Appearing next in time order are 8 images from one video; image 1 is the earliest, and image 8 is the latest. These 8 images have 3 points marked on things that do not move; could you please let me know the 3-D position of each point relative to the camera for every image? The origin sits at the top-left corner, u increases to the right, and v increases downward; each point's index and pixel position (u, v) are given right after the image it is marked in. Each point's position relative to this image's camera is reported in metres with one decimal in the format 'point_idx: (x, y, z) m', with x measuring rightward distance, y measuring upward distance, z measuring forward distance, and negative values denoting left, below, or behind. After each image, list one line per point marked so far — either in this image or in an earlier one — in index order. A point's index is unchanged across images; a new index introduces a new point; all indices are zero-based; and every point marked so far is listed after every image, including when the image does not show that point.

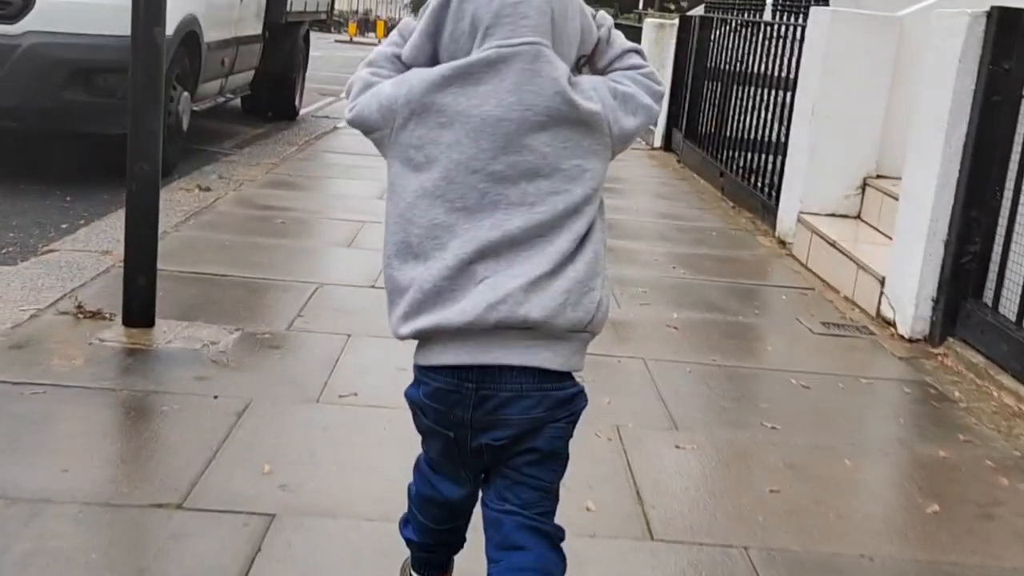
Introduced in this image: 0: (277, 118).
0: (-3.1, +2.3, +14.8) m
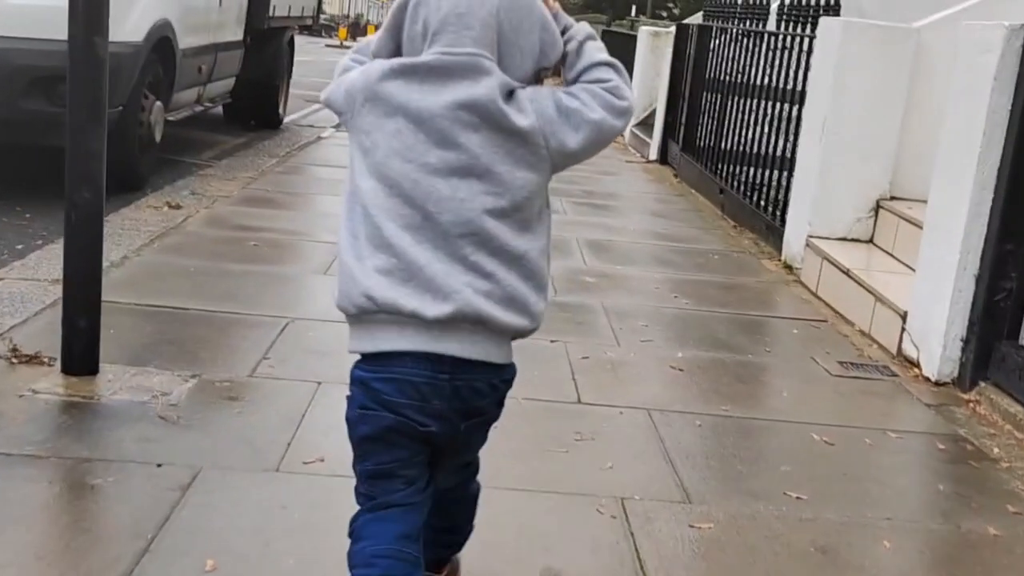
0: (-3.3, +2.1, +14.3) m
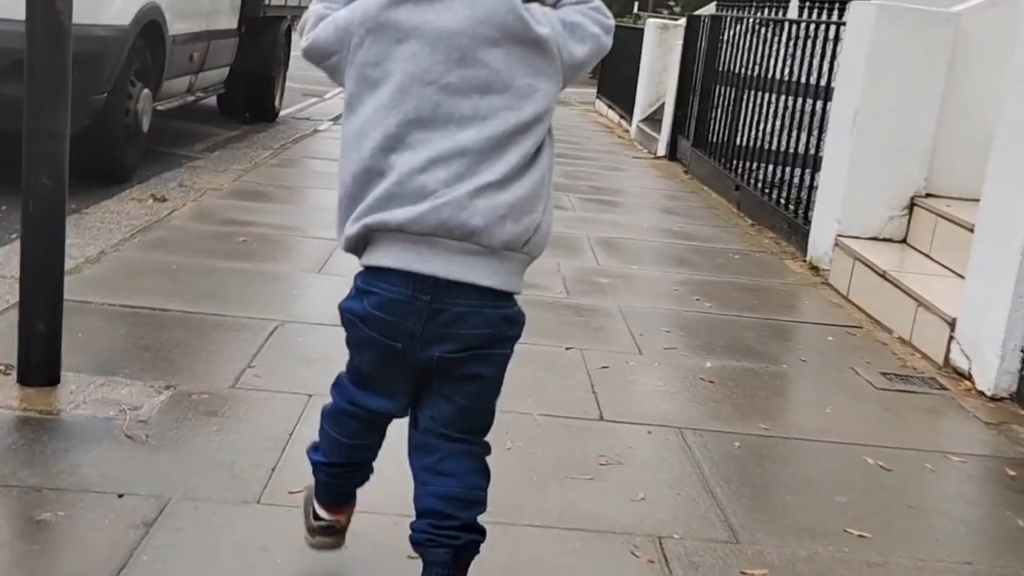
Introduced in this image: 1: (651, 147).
0: (-3.2, +2.1, +13.8) m
1: (+1.7, +1.7, +13.7) m
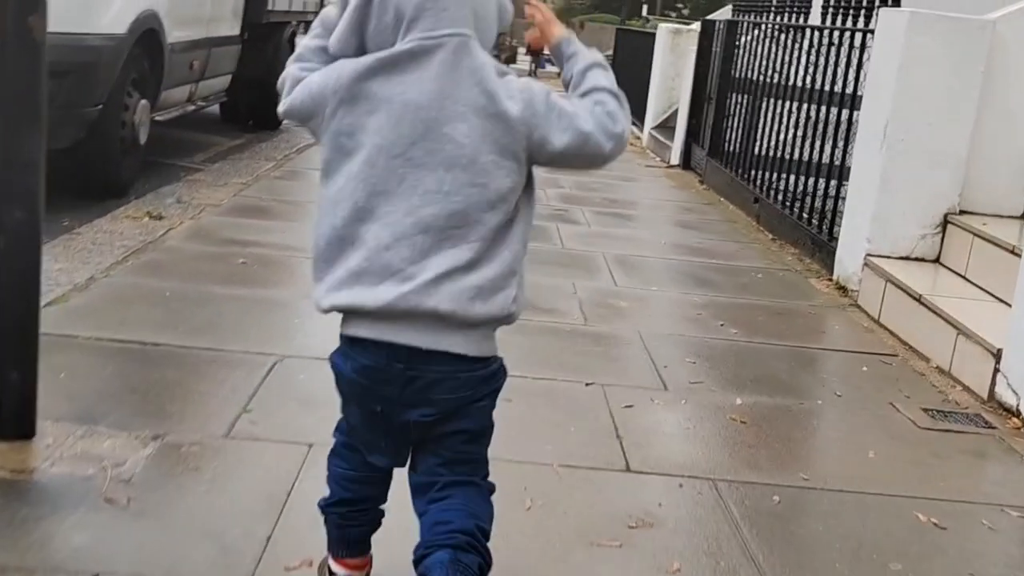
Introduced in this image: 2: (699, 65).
0: (-3.1, +2.0, +13.5) m
1: (+1.8, +1.6, +13.3) m
2: (+2.1, +2.5, +12.2) m
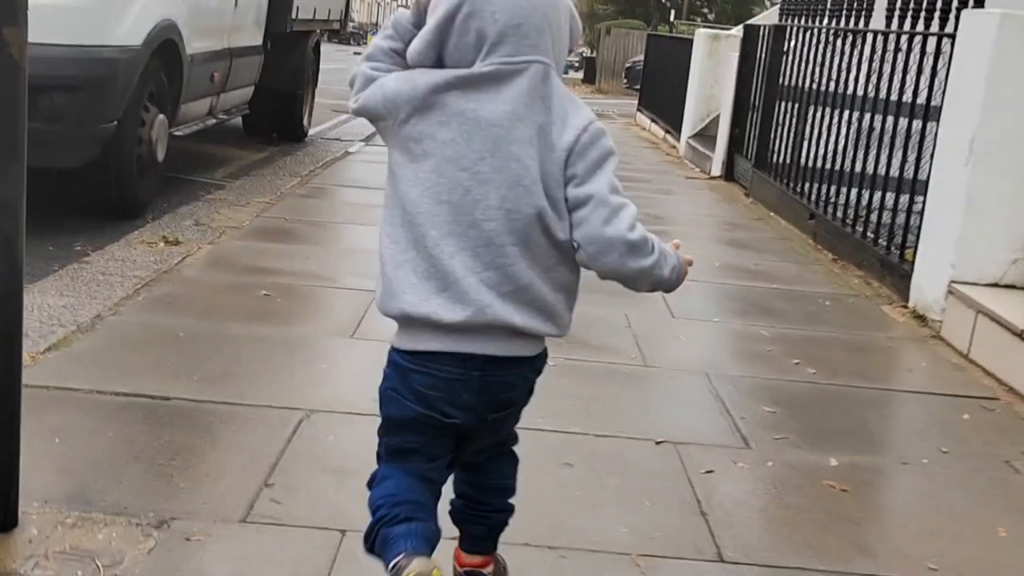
0: (-2.7, +1.8, +13.0) m
1: (+2.2, +1.4, +12.8) m
2: (+2.4, +2.3, +11.6) m
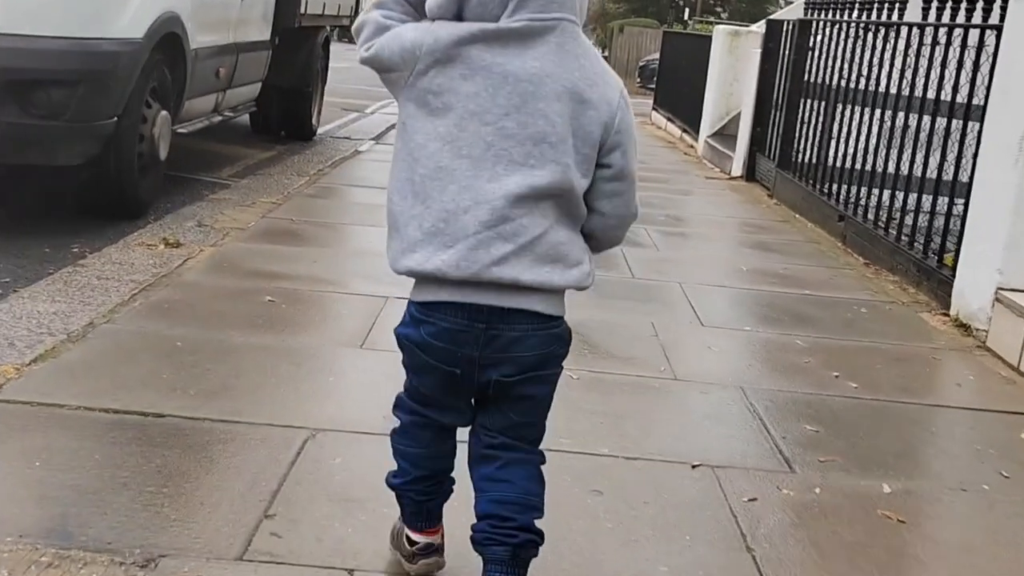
0: (-2.6, +1.7, +12.7) m
1: (+2.4, +1.4, +12.4) m
2: (+2.6, +2.2, +11.3) m
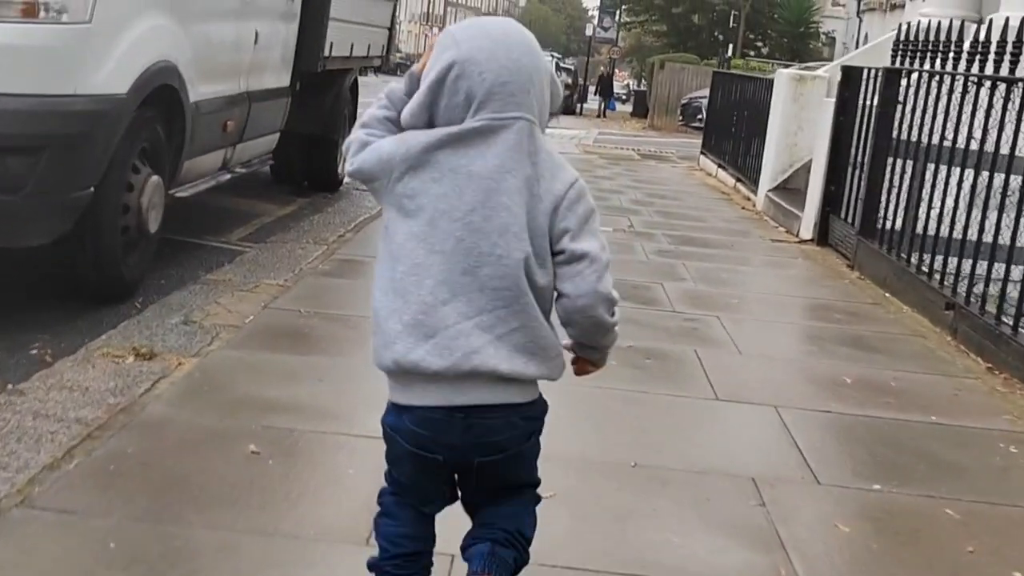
0: (-2.1, +1.0, +11.6) m
1: (+2.8, +0.6, +11.2) m
2: (+3.0, +1.5, +10.1) m
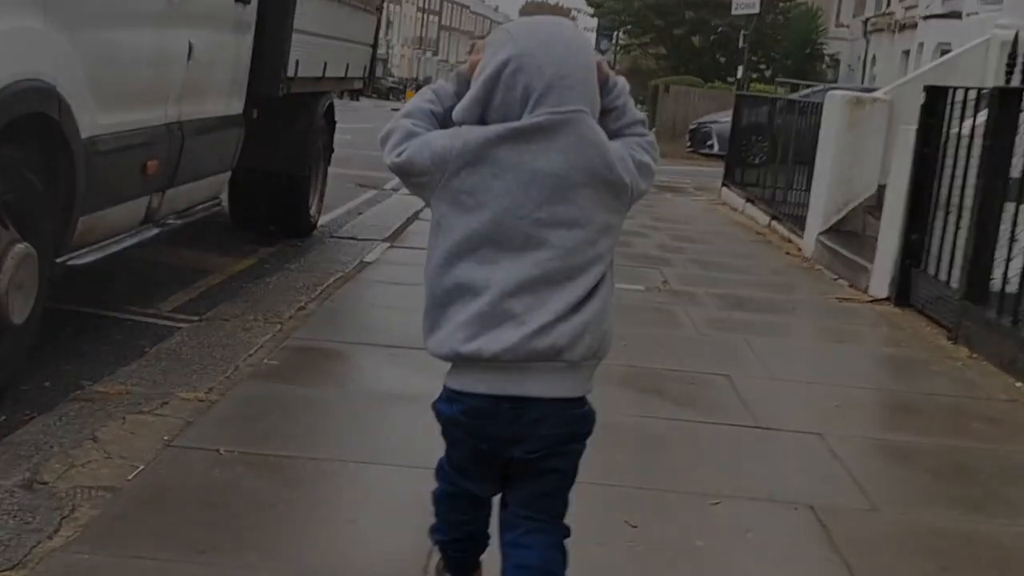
0: (-2.1, +0.4, +9.7) m
1: (+2.9, +0.1, +9.2) m
2: (+3.1, +1.0, +8.2) m
